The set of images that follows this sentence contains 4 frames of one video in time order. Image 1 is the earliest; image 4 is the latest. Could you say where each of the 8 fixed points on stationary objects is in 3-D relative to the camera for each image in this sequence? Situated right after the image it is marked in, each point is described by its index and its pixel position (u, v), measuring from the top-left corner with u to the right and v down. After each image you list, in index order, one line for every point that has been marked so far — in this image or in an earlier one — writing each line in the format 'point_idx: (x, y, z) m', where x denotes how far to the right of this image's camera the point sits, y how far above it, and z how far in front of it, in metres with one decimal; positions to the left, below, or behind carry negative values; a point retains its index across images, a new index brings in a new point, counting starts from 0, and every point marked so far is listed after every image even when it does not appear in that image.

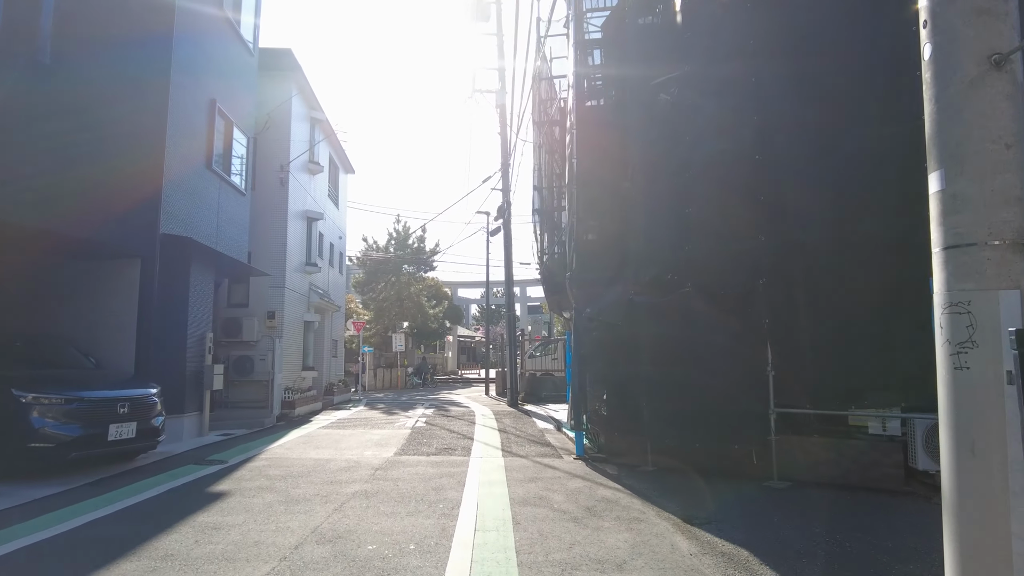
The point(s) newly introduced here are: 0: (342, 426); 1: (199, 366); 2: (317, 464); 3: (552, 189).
0: (-3.1, -2.6, +12.8) m
1: (-4.8, -1.2, +10.6) m
2: (-2.4, -2.1, +8.3) m
3: (+0.9, +2.1, +14.4) m
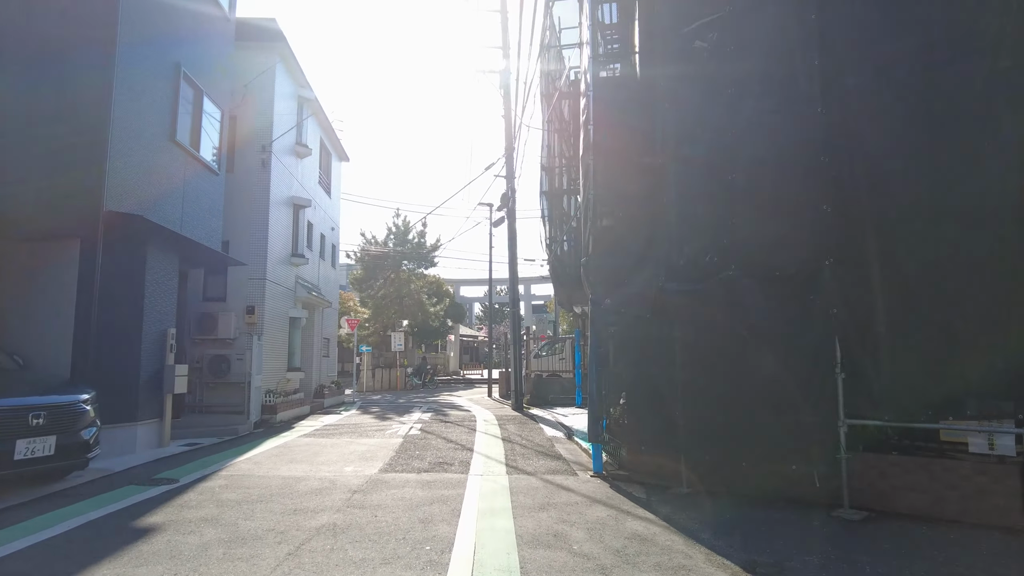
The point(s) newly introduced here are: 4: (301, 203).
0: (-3.1, -2.4, +11.4) m
1: (-4.8, -1.1, +9.2) m
2: (-2.3, -2.0, +6.9) m
3: (+1.0, +2.2, +13.0) m
4: (-4.7, +1.9, +15.1) m
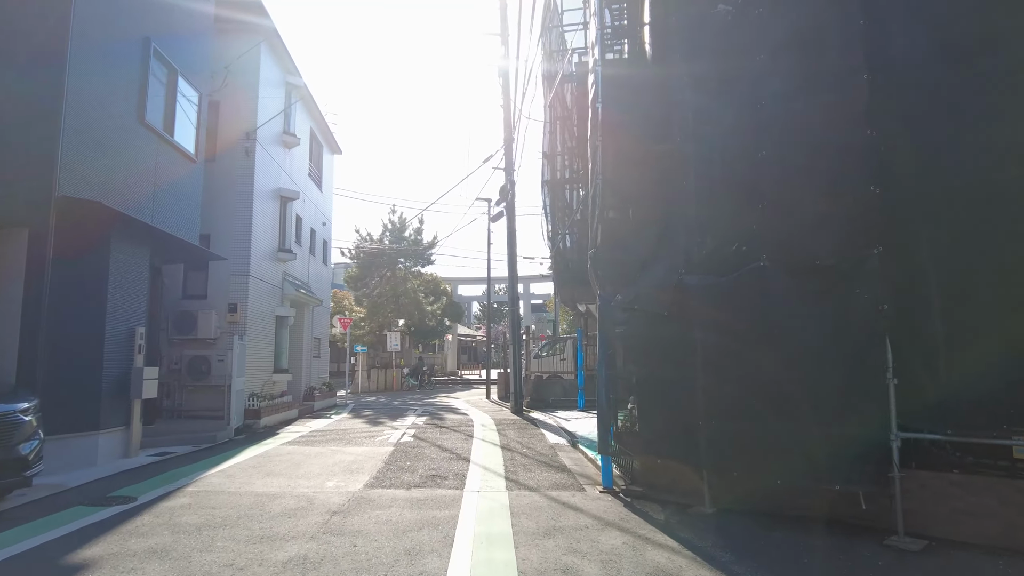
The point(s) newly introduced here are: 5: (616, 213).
0: (-3.1, -2.4, +10.6) m
1: (-4.8, -1.0, +8.4) m
2: (-2.3, -1.9, +6.2) m
3: (+0.9, +2.3, +12.2) m
4: (-4.7, +1.9, +14.3) m
5: (+1.1, +0.8, +7.1) m
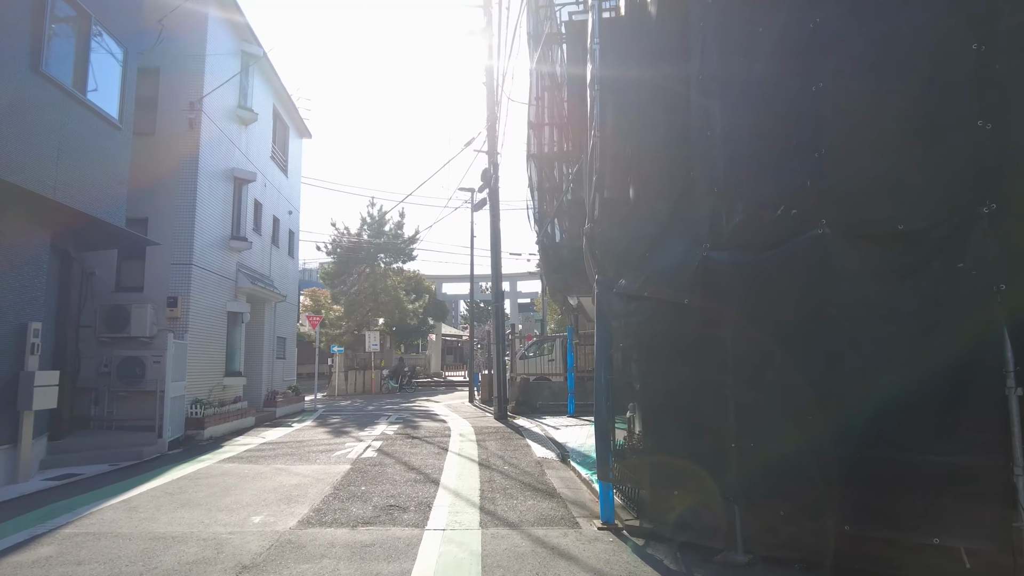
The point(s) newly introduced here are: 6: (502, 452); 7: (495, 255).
0: (-3.3, -2.2, +9.1) m
1: (-5.0, -0.9, +6.9) m
2: (-2.5, -1.8, +4.6) m
3: (+0.7, +2.4, +10.8) m
4: (-5.0, +2.1, +12.8) m
5: (+0.9, +0.9, +5.7) m
6: (-0.1, -2.3, +9.7) m
7: (-0.4, +0.8, +16.4) m
